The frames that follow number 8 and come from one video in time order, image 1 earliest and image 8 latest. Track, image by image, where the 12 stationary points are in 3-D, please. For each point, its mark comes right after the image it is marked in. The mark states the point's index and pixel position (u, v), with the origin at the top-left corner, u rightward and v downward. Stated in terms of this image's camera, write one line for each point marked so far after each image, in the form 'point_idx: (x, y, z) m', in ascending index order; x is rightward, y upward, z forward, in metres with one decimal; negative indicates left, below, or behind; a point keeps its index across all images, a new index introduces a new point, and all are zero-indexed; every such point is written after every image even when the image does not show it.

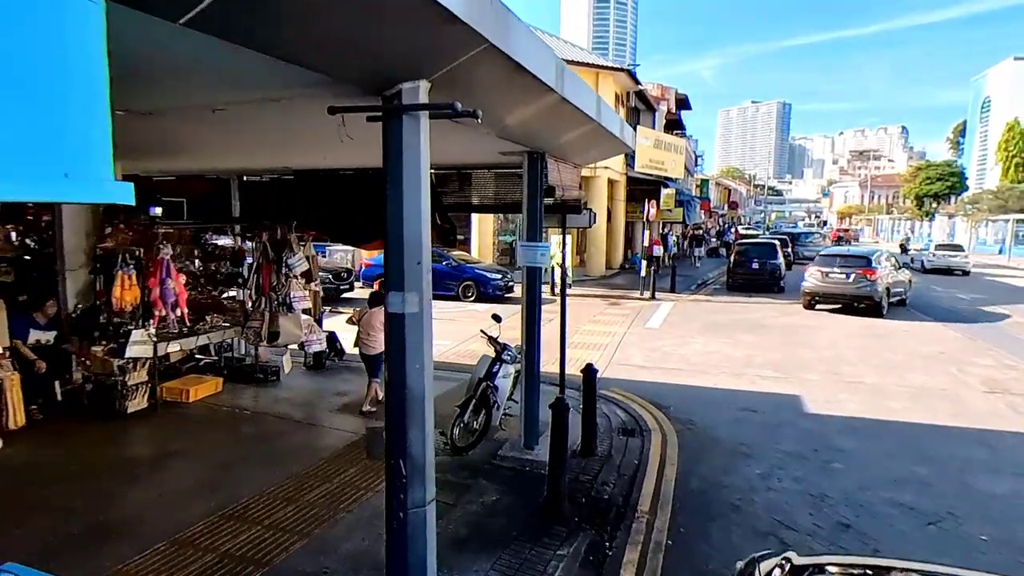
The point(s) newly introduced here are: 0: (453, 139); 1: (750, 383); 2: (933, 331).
0: (-0.5, +1.3, +5.4) m
1: (+3.5, -1.4, +9.1) m
2: (+8.8, -0.9, +13.1) m
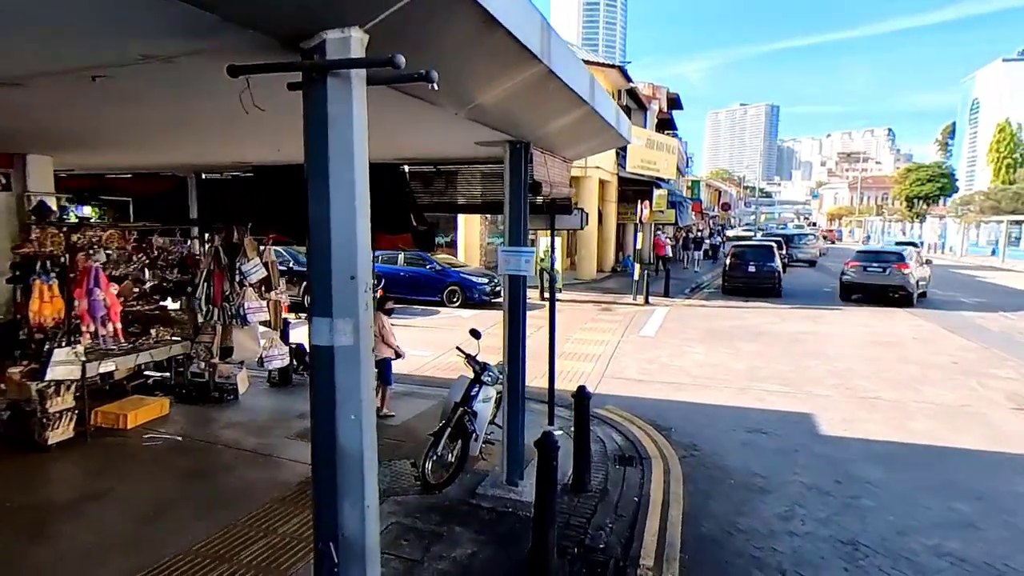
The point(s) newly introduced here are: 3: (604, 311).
0: (-0.7, +1.2, +4.6) m
1: (+3.3, -1.5, +8.3) m
2: (+8.6, -1.0, +12.4) m
3: (+2.4, -0.6, +15.8) m
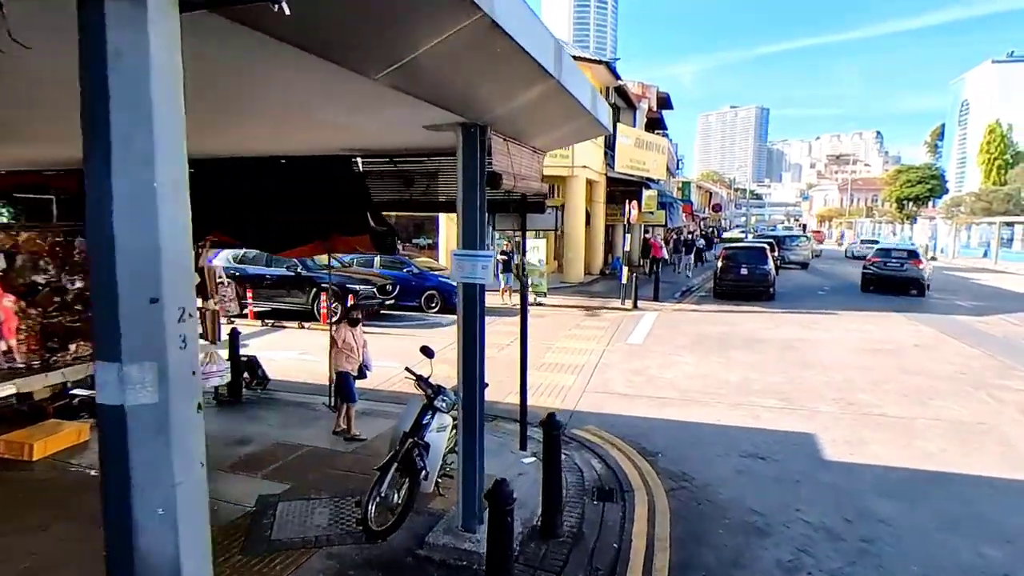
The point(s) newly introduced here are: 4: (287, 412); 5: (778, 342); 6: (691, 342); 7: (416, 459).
0: (-1.0, +1.2, +3.8) m
1: (+2.9, -1.6, +7.6) m
2: (+8.2, -1.1, +11.7) m
3: (+1.9, -0.7, +15.1) m
4: (-2.7, -1.5, +7.6) m
5: (+5.1, -1.0, +11.9) m
6: (+3.4, -1.0, +11.8) m
7: (-0.7, -1.3, +4.6) m
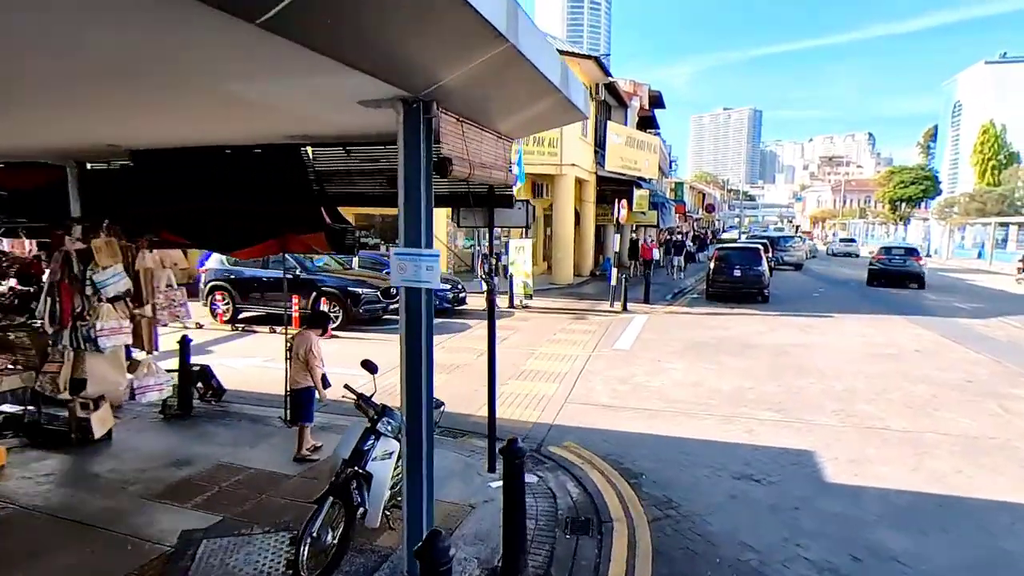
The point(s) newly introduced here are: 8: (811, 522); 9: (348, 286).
0: (-1.3, +1.1, +3.2) m
1: (+2.6, -1.6, +7.0) m
2: (+7.8, -1.1, +11.2) m
3: (+1.5, -0.8, +14.4) m
4: (-3.0, -1.6, +6.9) m
5: (+4.7, -1.1, +11.3) m
6: (+3.0, -1.1, +11.2) m
7: (-1.0, -1.3, +4.0) m
8: (+2.3, -1.8, +4.9) m
9: (-3.0, 0.0, +13.4) m
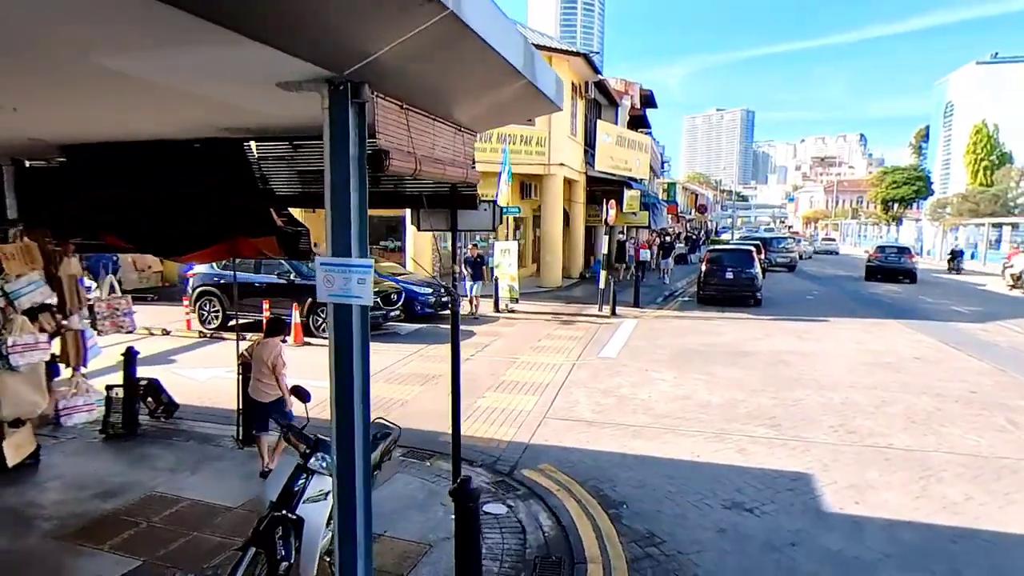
0: (-1.5, +1.1, +2.6) m
1: (+2.3, -1.7, +6.4) m
2: (+7.5, -1.2, +10.7) m
3: (+1.2, -0.9, +13.9) m
4: (-3.3, -1.6, +6.3) m
5: (+4.4, -1.2, +10.8) m
6: (+2.7, -1.2, +10.7) m
7: (-1.2, -1.4, +3.4) m
8: (+2.1, -1.9, +4.4) m
9: (-3.3, -0.1, +12.8) m
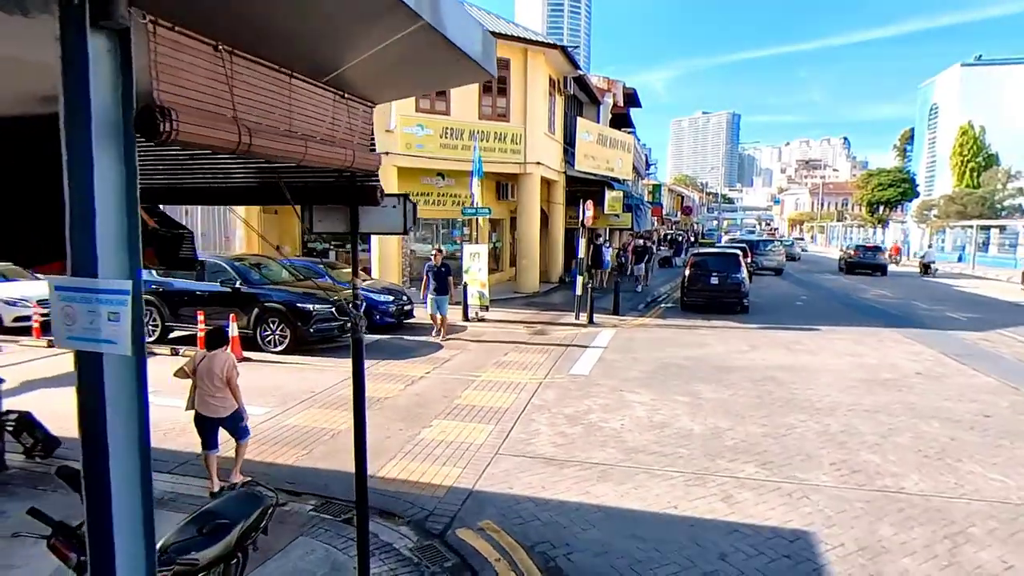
0: (-2.0, +1.0, +1.4) m
1: (+1.8, -1.8, +5.3) m
2: (+6.9, -1.3, +9.7) m
3: (+0.5, -1.0, +12.8) m
4: (-3.8, -1.8, +5.1) m
5: (+3.8, -1.3, +9.8) m
6: (+2.1, -1.3, +9.6) m
7: (-1.7, -1.5, +2.2) m
8: (+1.6, -2.0, +3.3) m
9: (-4.0, -0.3, +11.6) m
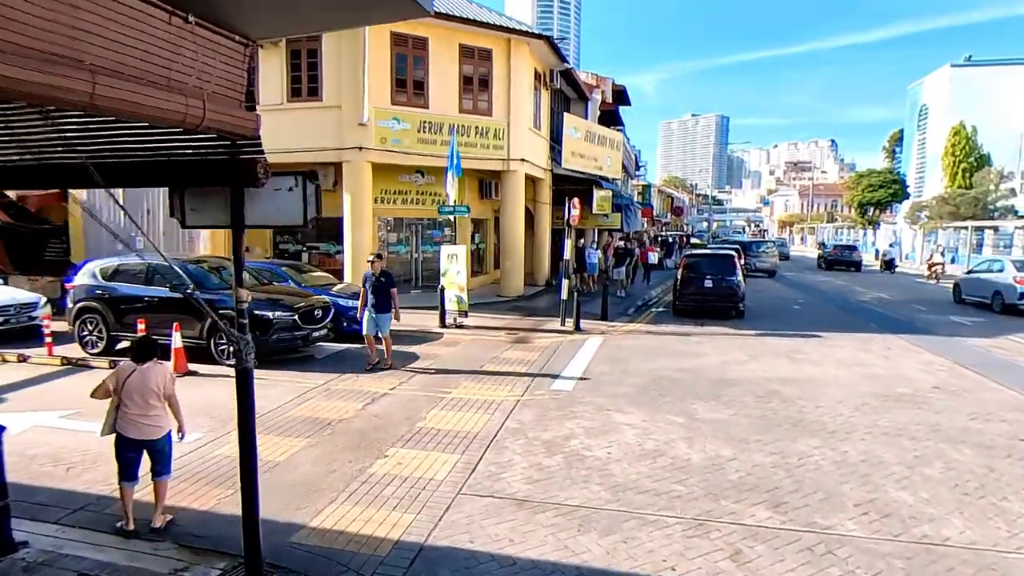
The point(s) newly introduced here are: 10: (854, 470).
0: (-2.2, +0.9, +0.4) m
1: (+1.5, -1.9, +4.4) m
2: (+6.5, -1.4, +8.8) m
3: (+0.1, -1.1, +11.8) m
4: (-4.1, -1.8, +4.1) m
5: (+3.4, -1.4, +8.8) m
6: (+1.7, -1.4, +8.6) m
7: (-1.9, -1.5, +1.2) m
8: (+1.3, -2.1, +2.3) m
9: (-4.4, -0.3, +10.5) m
10: (+3.2, -1.7, +5.8) m
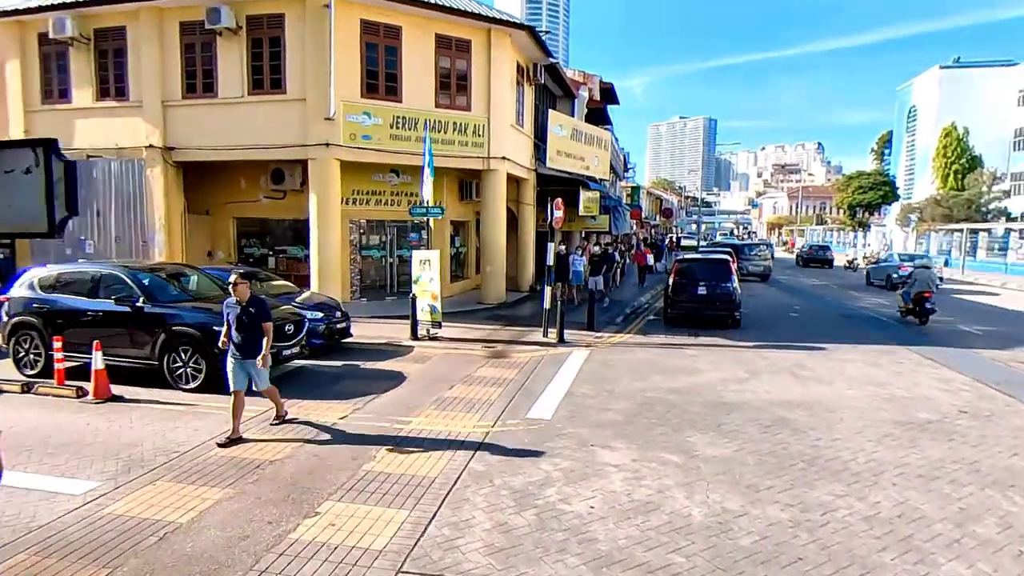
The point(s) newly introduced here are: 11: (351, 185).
0: (-2.4, +0.8, -0.7) m
1: (+1.2, -2.0, +3.3) m
2: (+6.2, -1.5, +7.8) m
3: (-0.3, -1.2, +10.7) m
4: (-4.4, -2.0, +2.9) m
5: (+3.1, -1.5, +7.8) m
6: (+1.4, -1.5, +7.5) m
7: (-2.2, -1.7, 0.0) m
8: (+1.1, -2.2, +1.2) m
9: (-4.8, -0.5, +9.3) m
10: (+2.9, -1.8, +4.8) m
11: (-4.2, +2.7, +16.3) m
